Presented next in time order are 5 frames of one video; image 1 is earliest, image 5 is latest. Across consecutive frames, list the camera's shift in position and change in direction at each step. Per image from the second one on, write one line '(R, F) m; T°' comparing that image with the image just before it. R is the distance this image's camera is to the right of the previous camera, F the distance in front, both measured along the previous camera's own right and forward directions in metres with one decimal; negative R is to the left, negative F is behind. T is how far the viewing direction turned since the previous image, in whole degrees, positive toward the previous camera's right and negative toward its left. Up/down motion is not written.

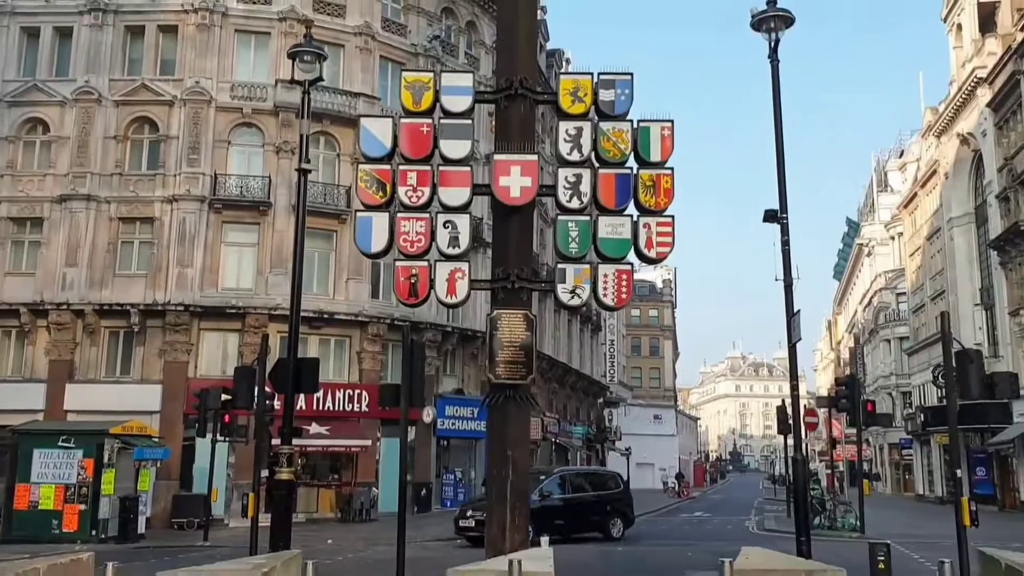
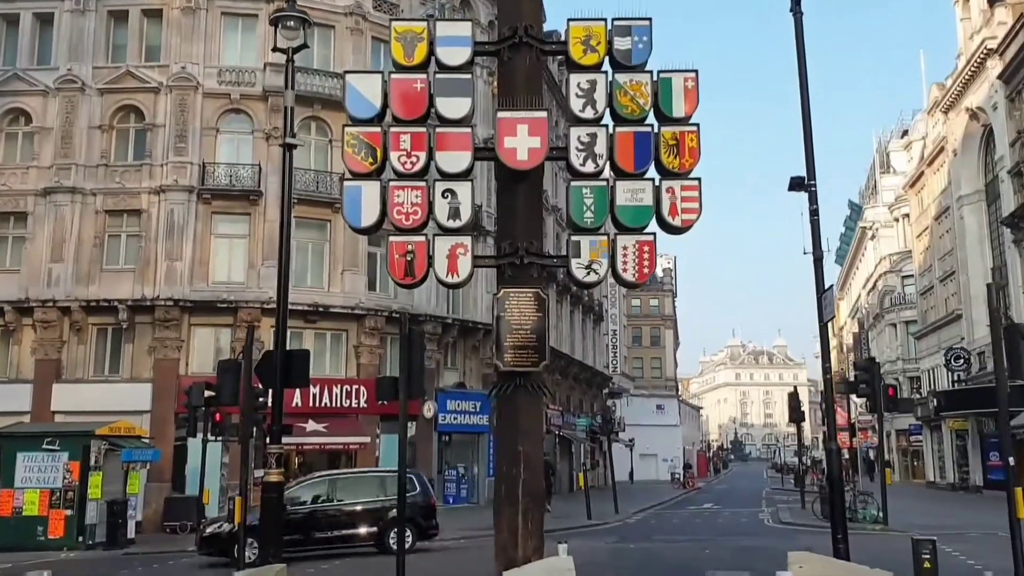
(-0.1, +1.1) m; 0°
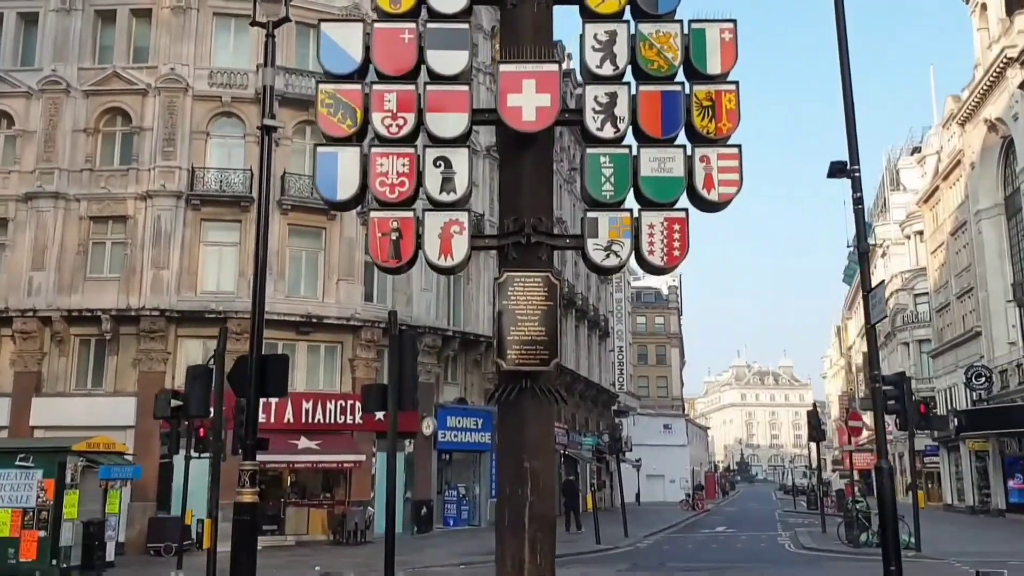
(0.0, +1.4) m; 0°
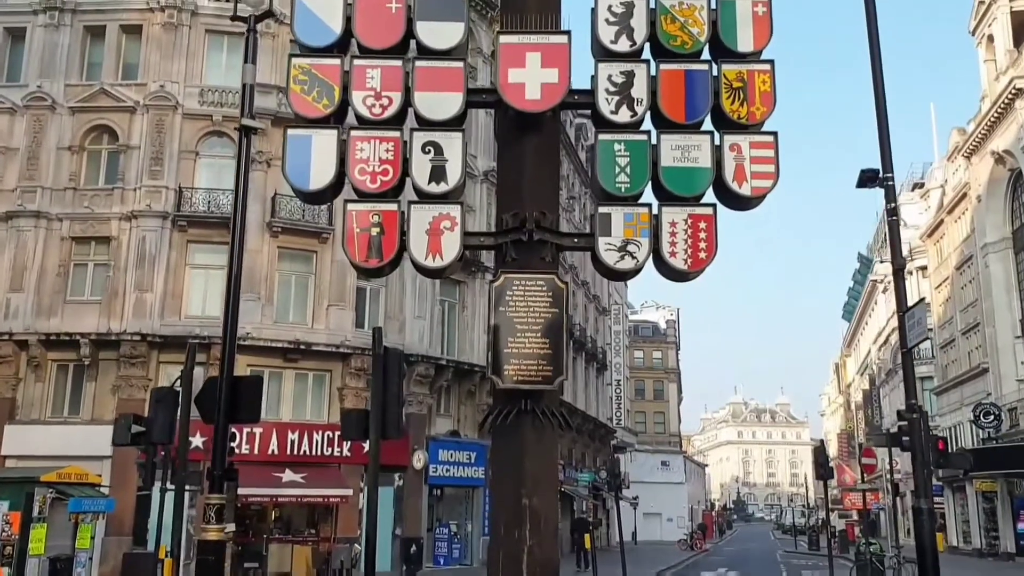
(0.0, +1.0) m; 0°
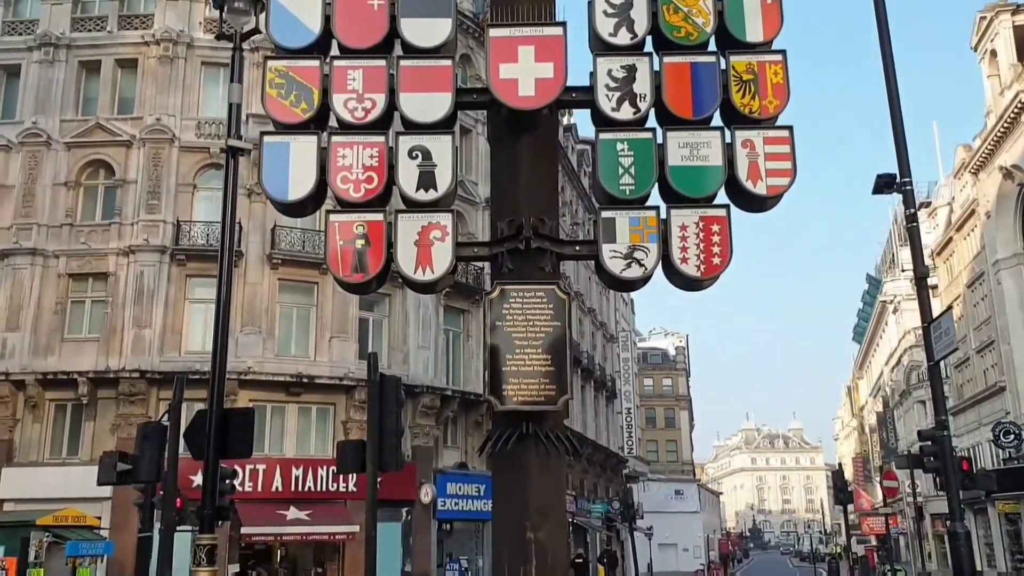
(+0.1, +0.5) m; 0°
